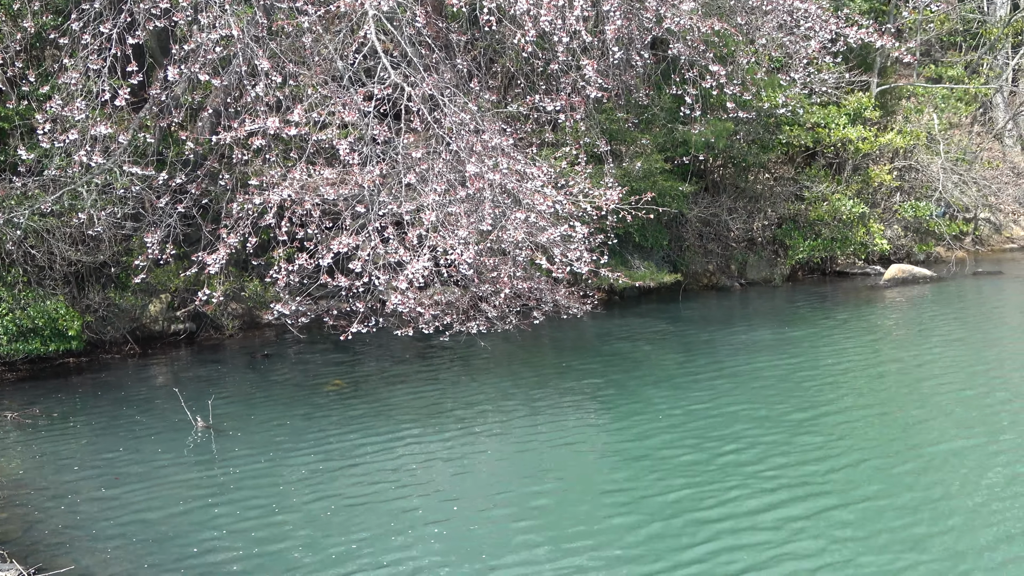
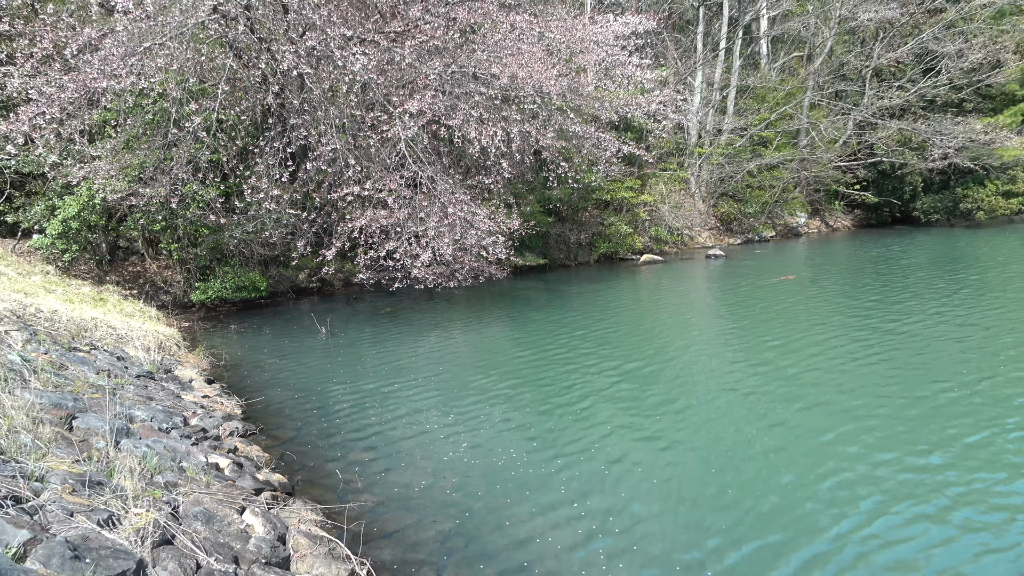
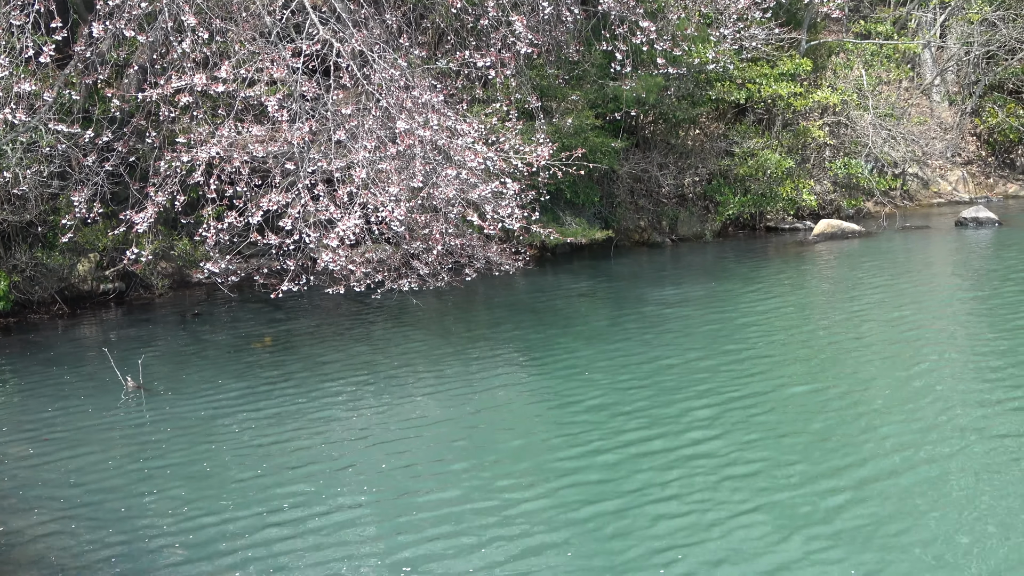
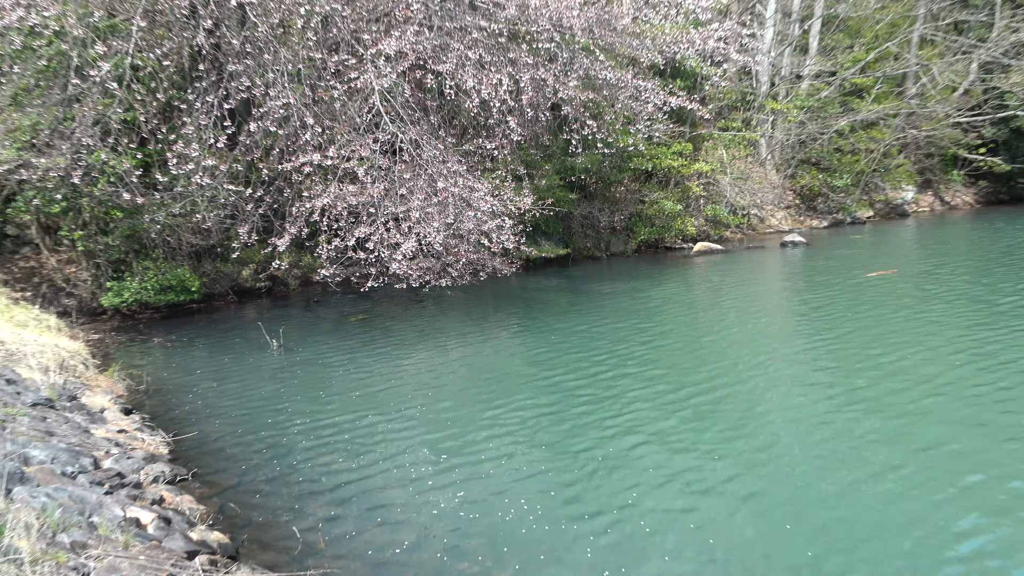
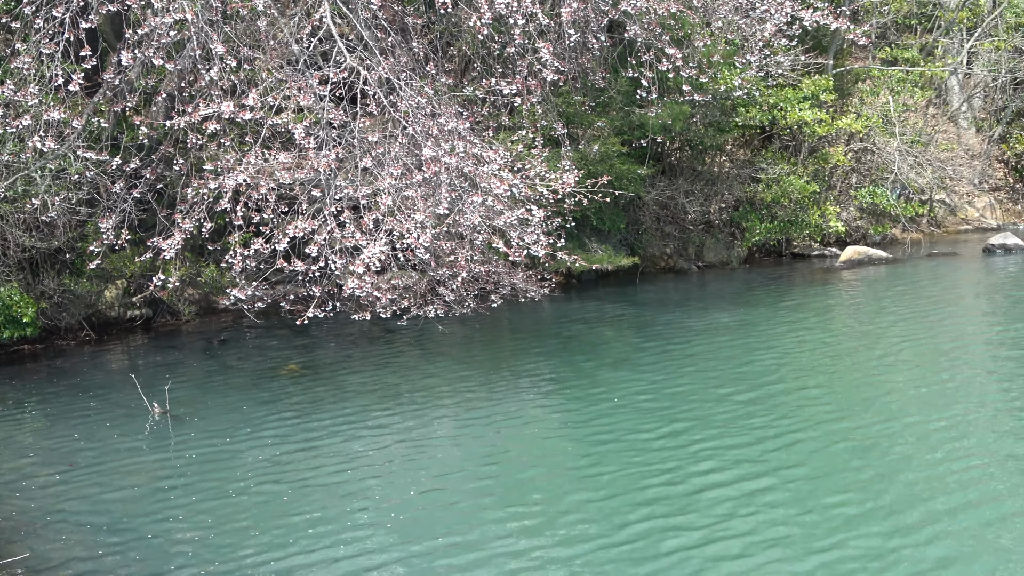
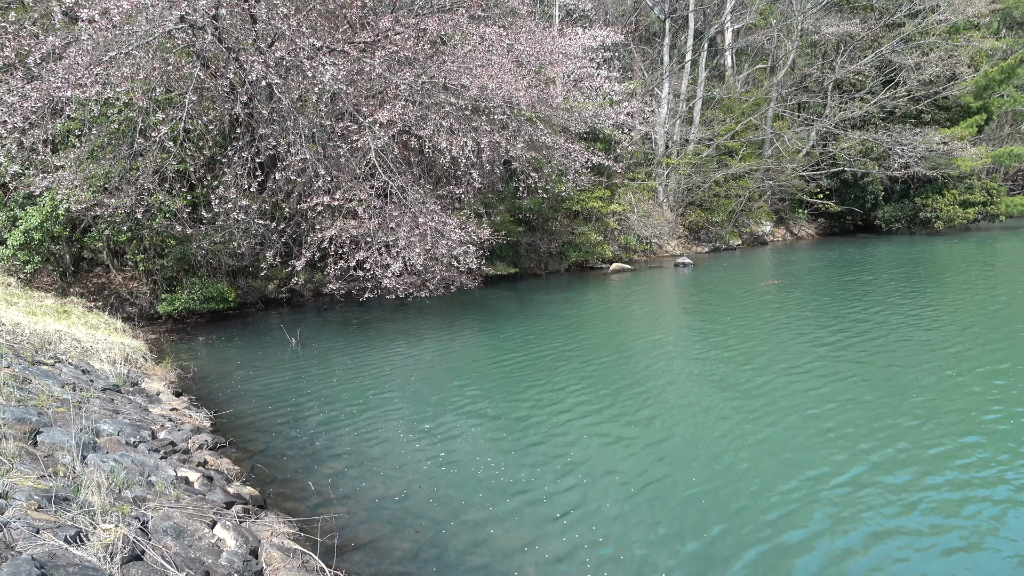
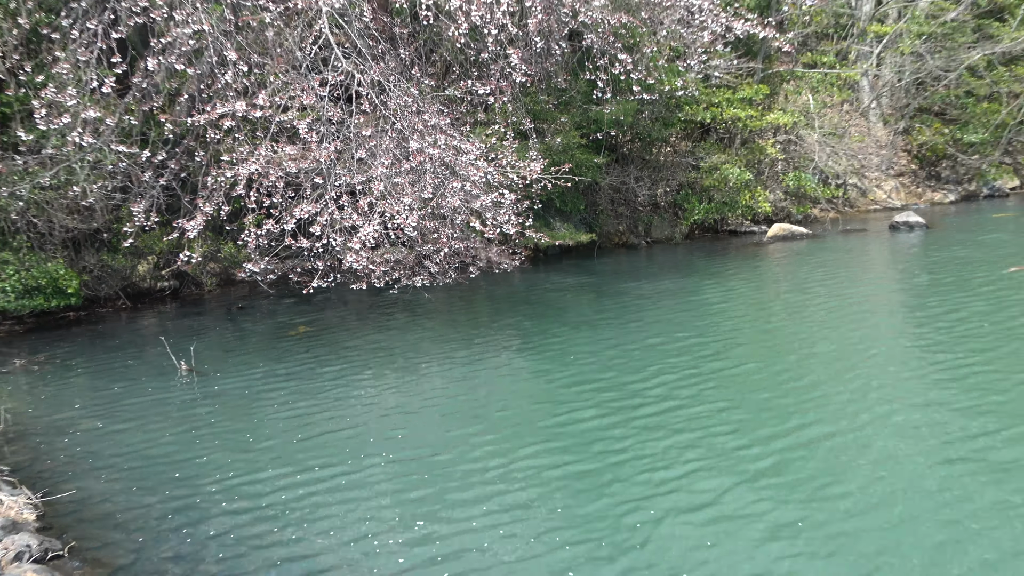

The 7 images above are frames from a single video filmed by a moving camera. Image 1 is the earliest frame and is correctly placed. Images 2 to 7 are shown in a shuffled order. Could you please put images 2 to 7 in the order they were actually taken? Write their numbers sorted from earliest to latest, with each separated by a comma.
5, 3, 7, 4, 2, 6
